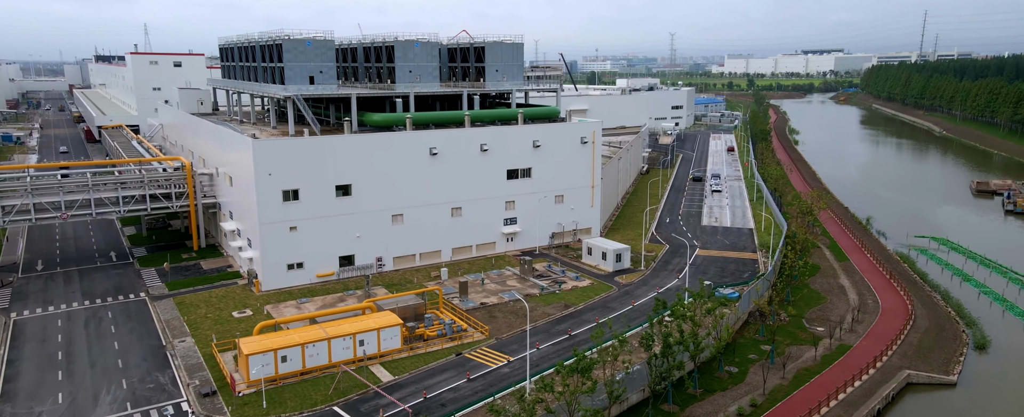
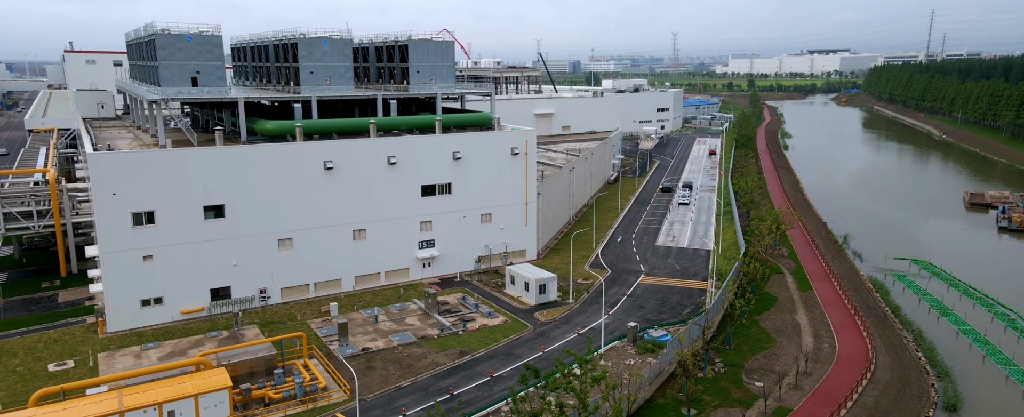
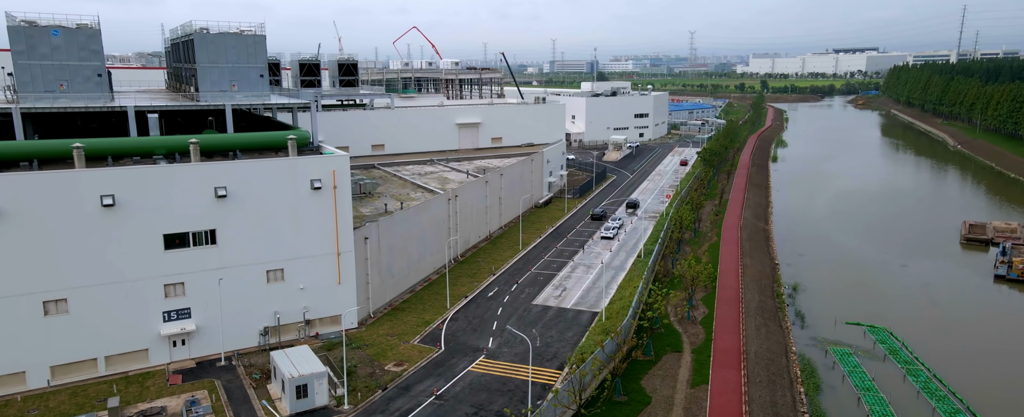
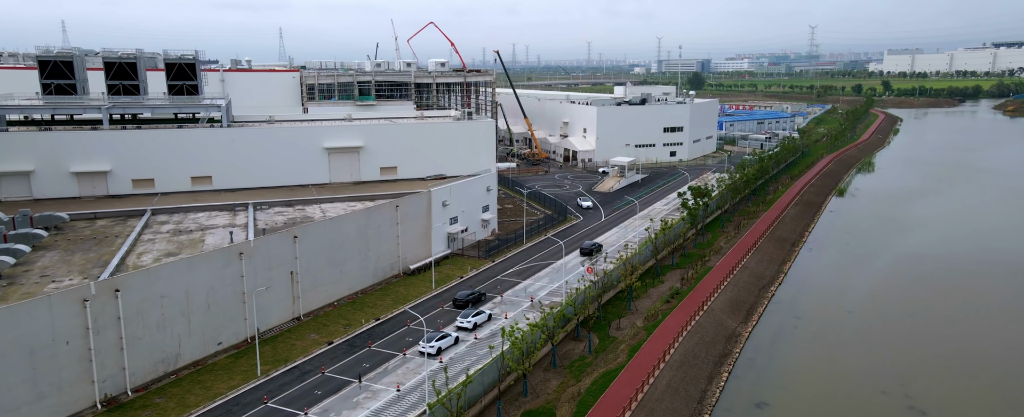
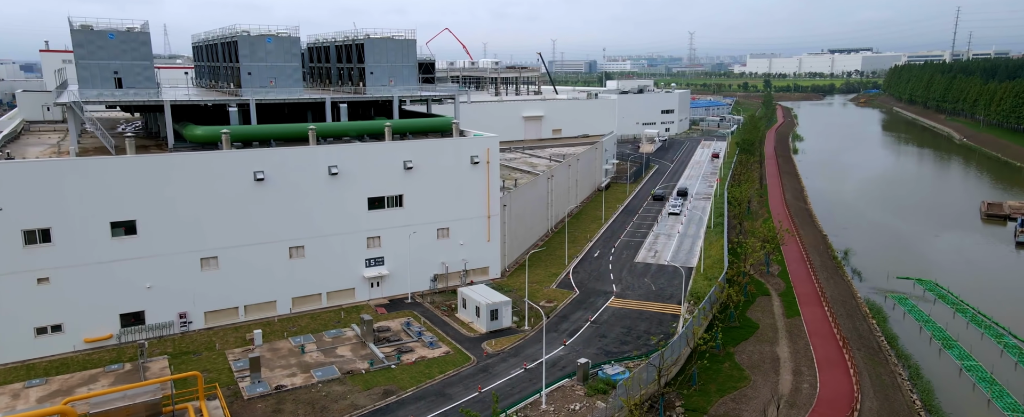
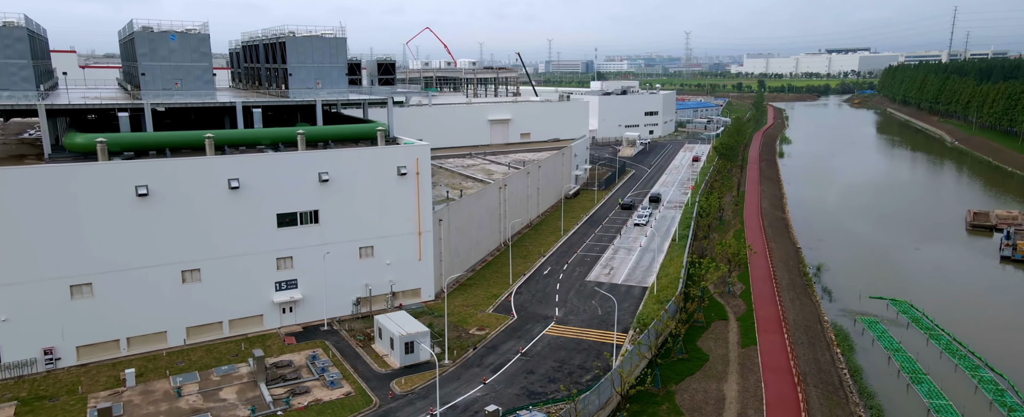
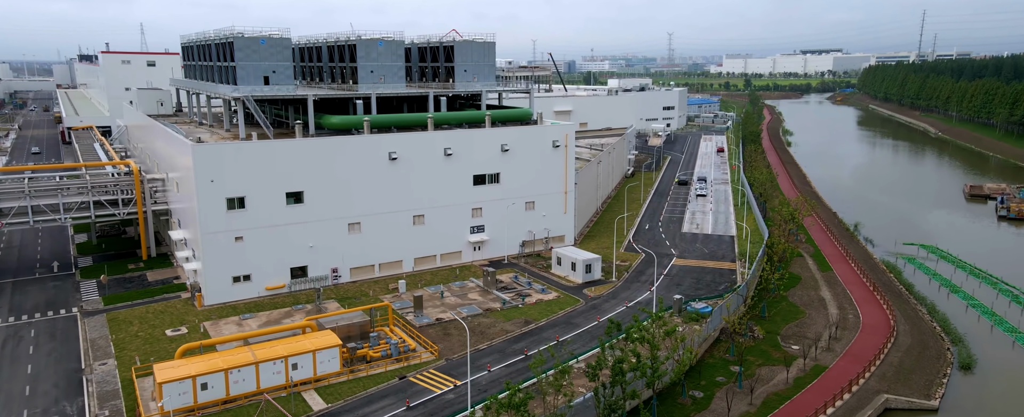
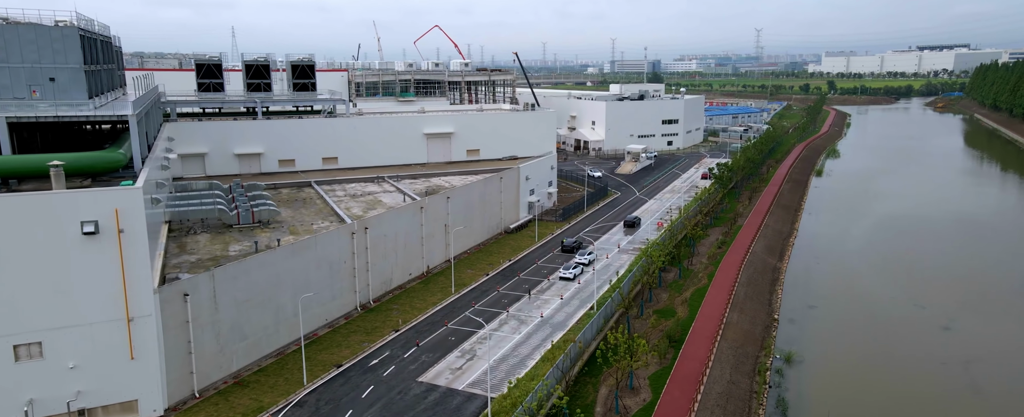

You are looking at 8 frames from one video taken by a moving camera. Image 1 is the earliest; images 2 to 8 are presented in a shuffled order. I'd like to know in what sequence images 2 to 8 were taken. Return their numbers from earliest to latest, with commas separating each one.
7, 2, 5, 6, 3, 8, 4
